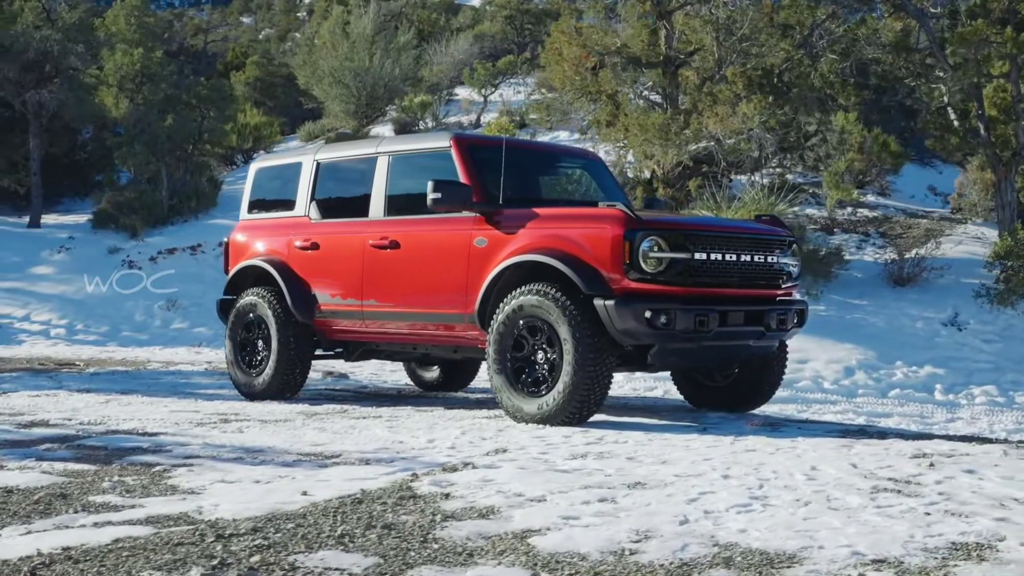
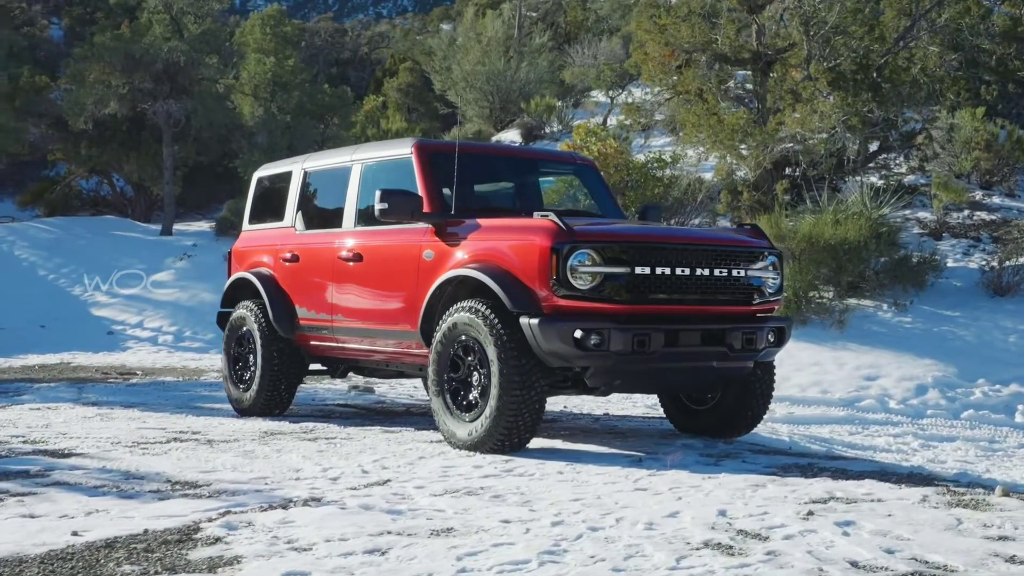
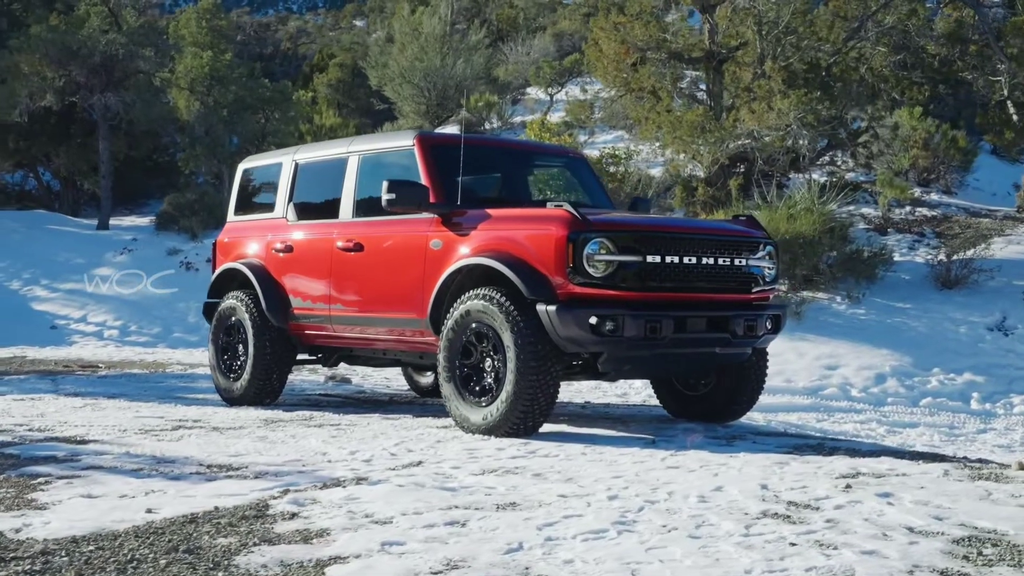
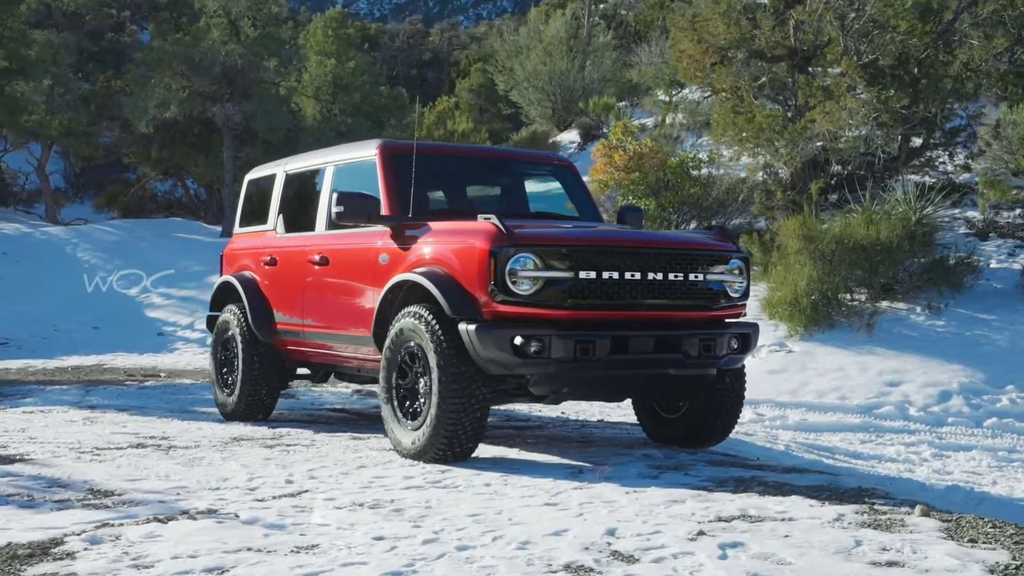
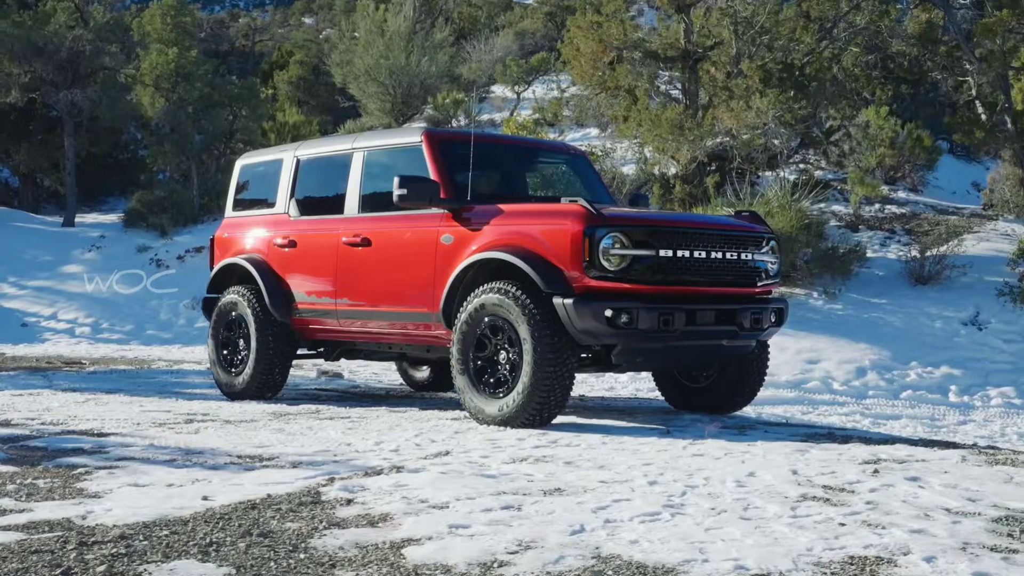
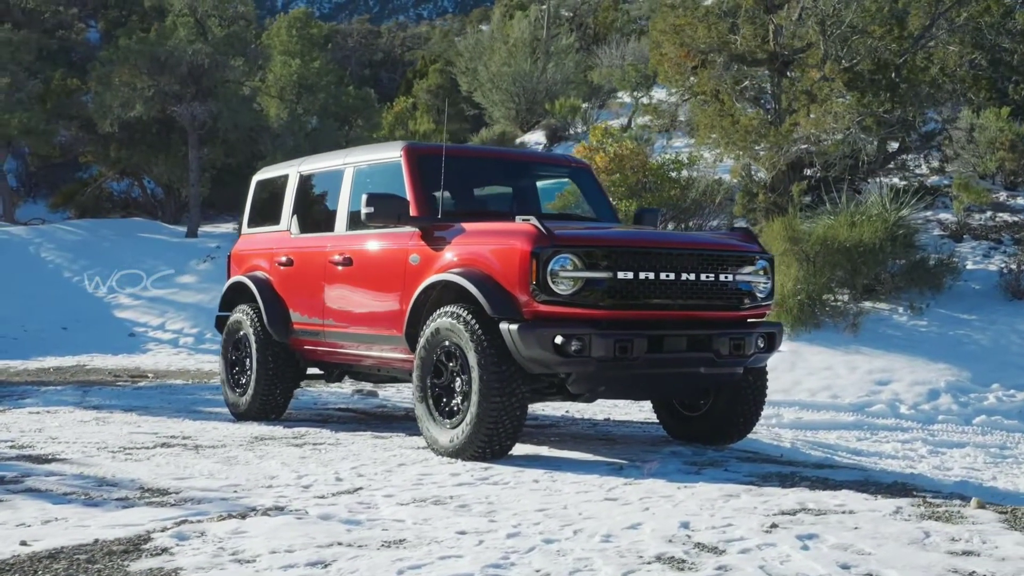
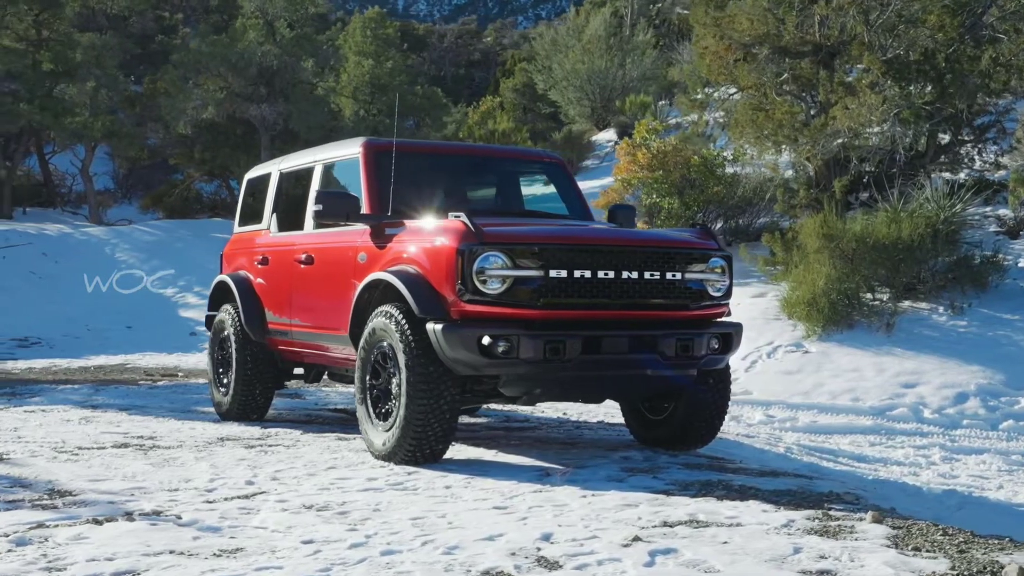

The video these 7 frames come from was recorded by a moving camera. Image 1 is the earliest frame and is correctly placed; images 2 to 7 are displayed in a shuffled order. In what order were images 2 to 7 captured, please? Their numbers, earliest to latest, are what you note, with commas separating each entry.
5, 3, 2, 6, 4, 7
